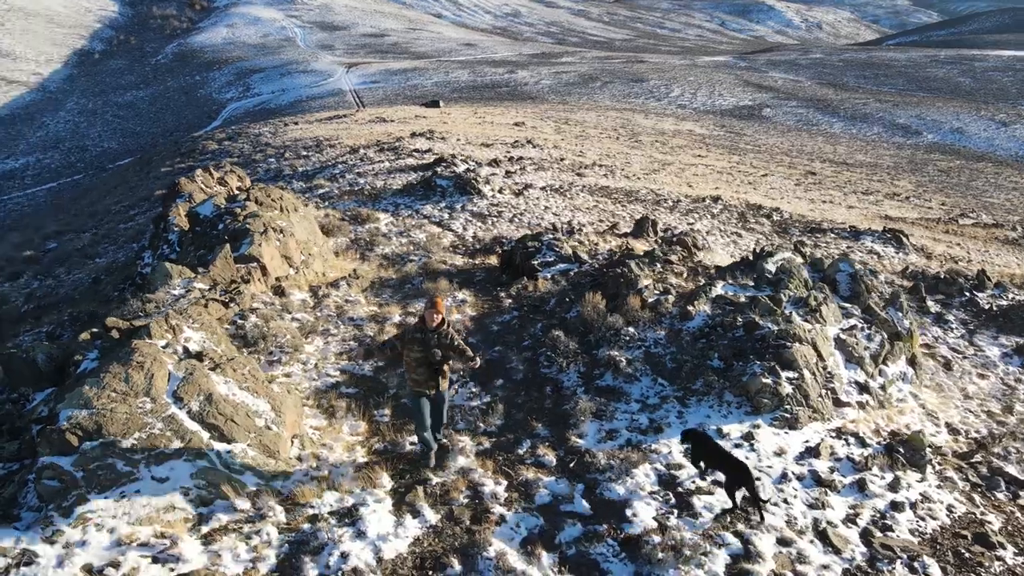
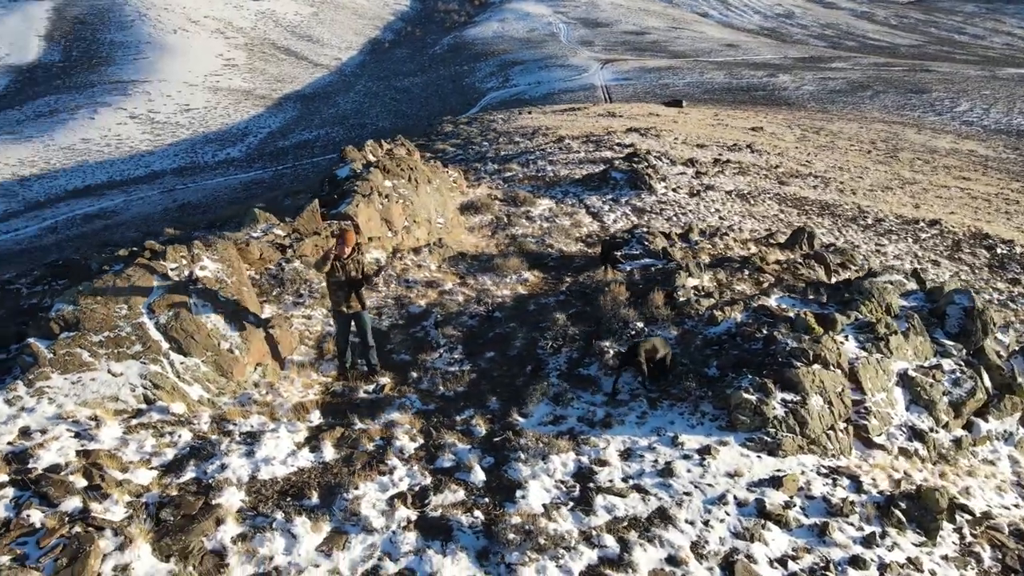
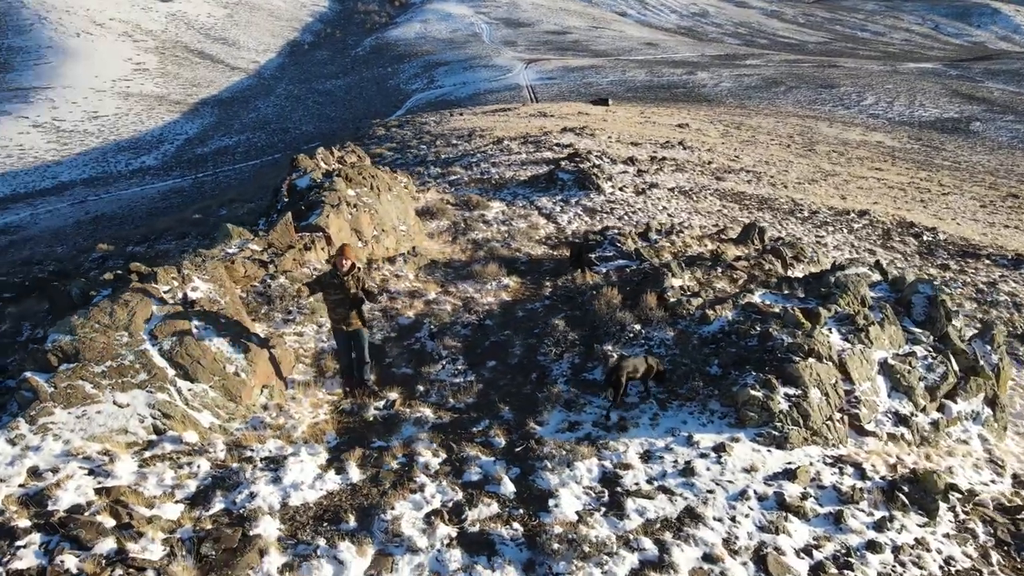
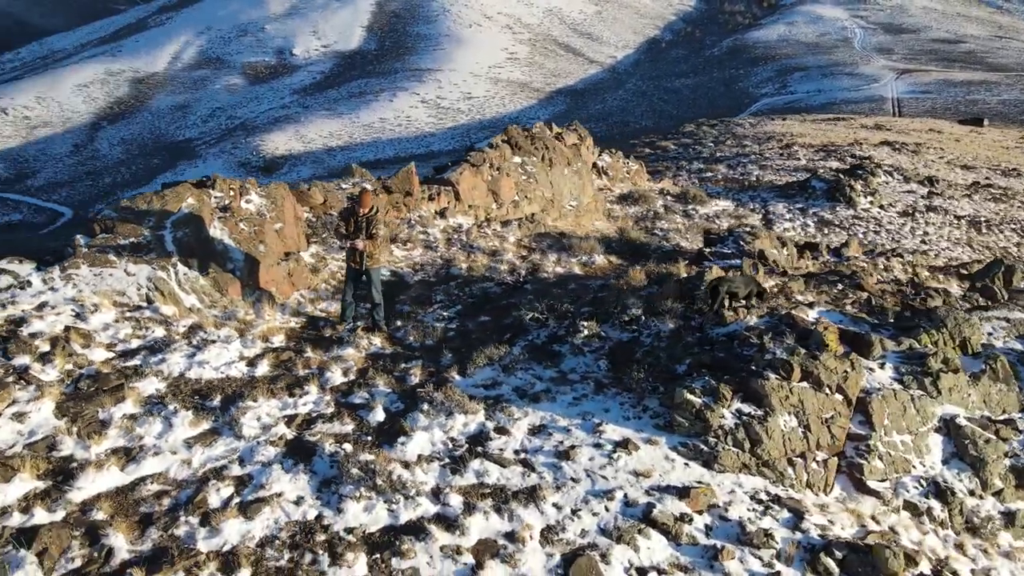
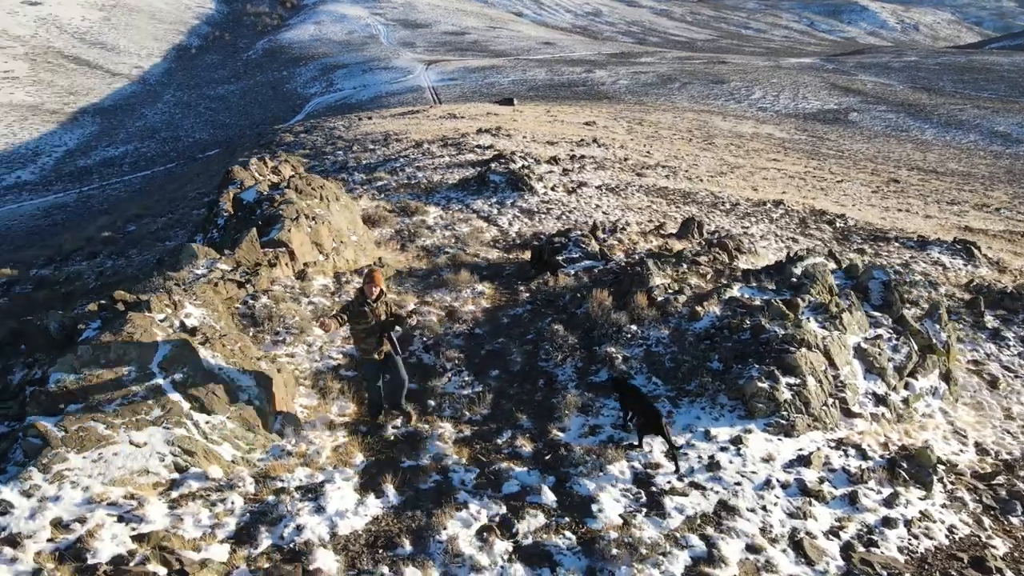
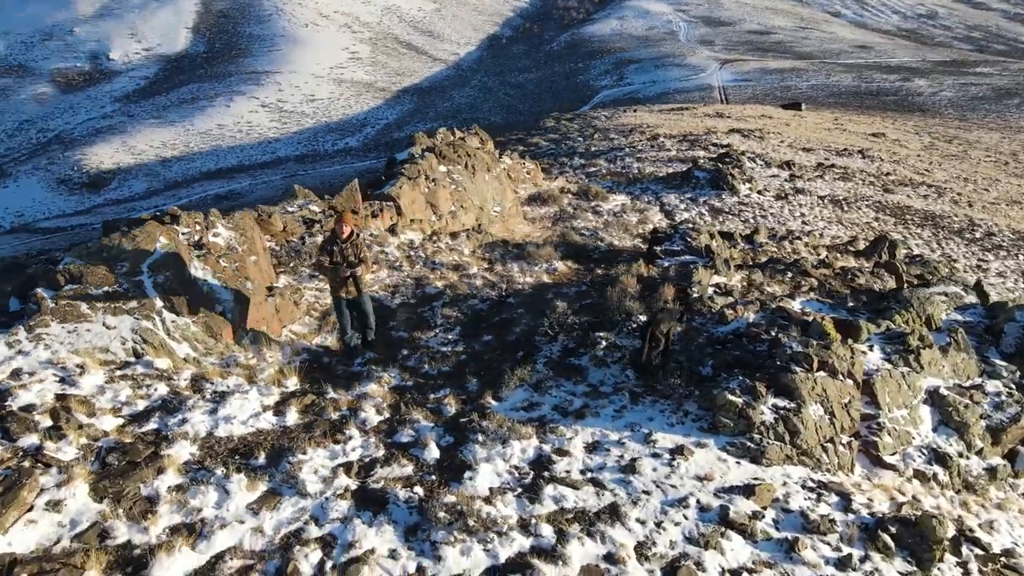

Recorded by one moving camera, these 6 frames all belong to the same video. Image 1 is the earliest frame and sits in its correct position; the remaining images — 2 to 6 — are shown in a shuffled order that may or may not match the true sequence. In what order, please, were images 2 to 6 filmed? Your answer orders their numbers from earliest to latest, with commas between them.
5, 3, 2, 6, 4
